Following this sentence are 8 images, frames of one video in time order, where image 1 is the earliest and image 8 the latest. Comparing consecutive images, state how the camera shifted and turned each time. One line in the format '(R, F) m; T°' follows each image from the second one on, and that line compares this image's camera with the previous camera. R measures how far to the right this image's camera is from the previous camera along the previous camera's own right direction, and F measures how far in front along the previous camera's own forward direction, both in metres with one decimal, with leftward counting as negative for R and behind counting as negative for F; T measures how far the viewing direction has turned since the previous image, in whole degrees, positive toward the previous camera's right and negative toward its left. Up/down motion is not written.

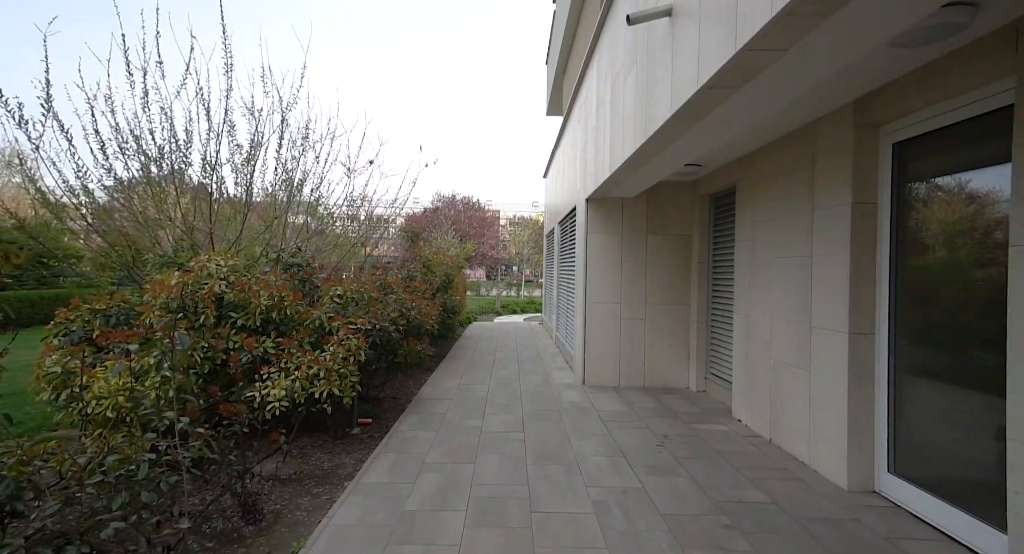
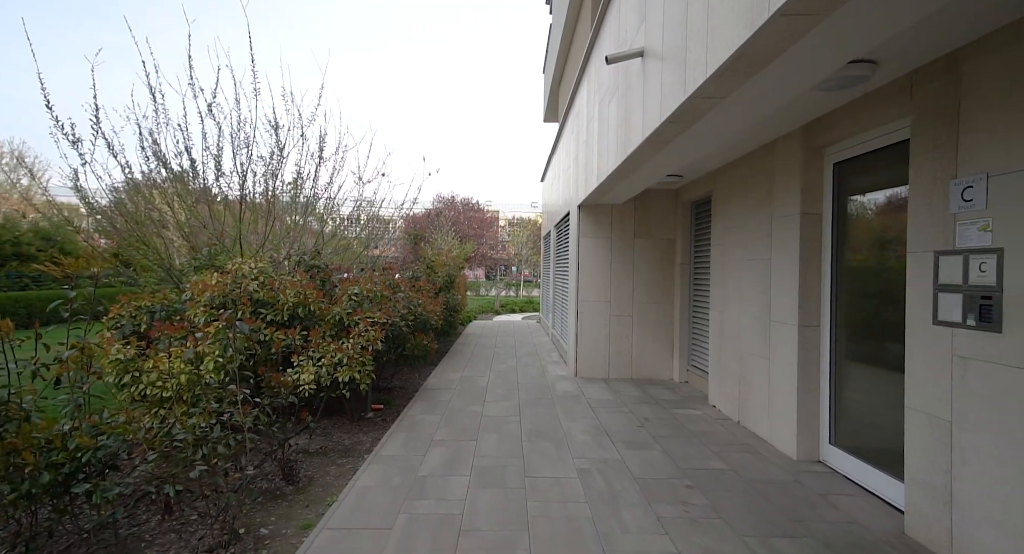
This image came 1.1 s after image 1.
(0.0, -0.5) m; 0°
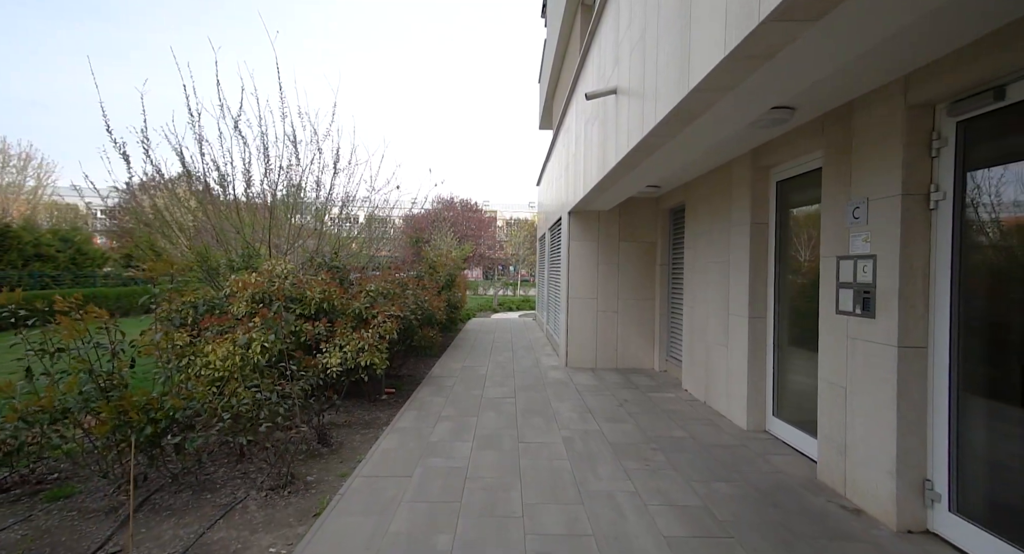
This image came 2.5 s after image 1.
(0.0, -0.7) m; 0°
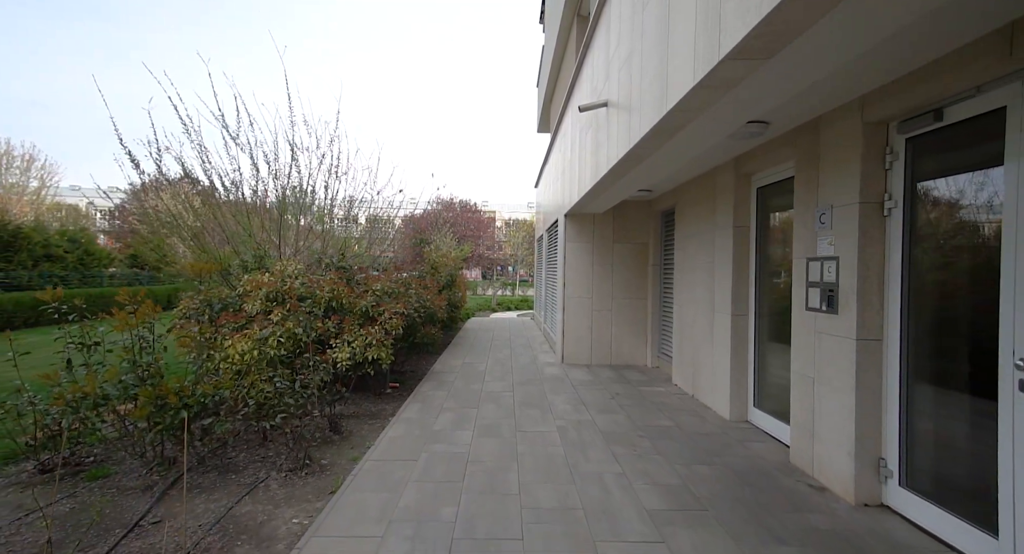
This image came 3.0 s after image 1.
(0.0, -0.3) m; 0°
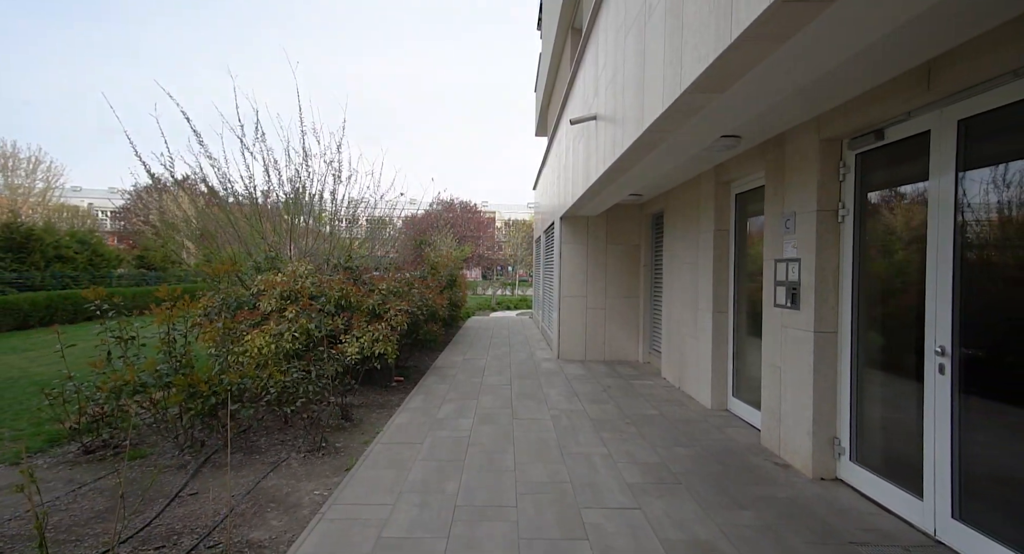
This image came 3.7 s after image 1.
(0.0, -0.4) m; 0°
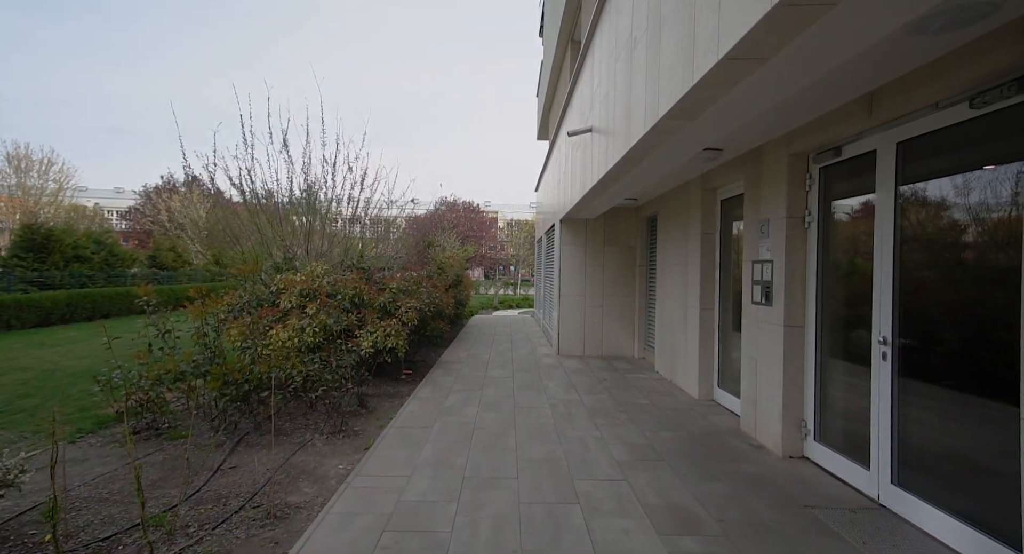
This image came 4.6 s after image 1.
(0.0, -0.4) m; 0°
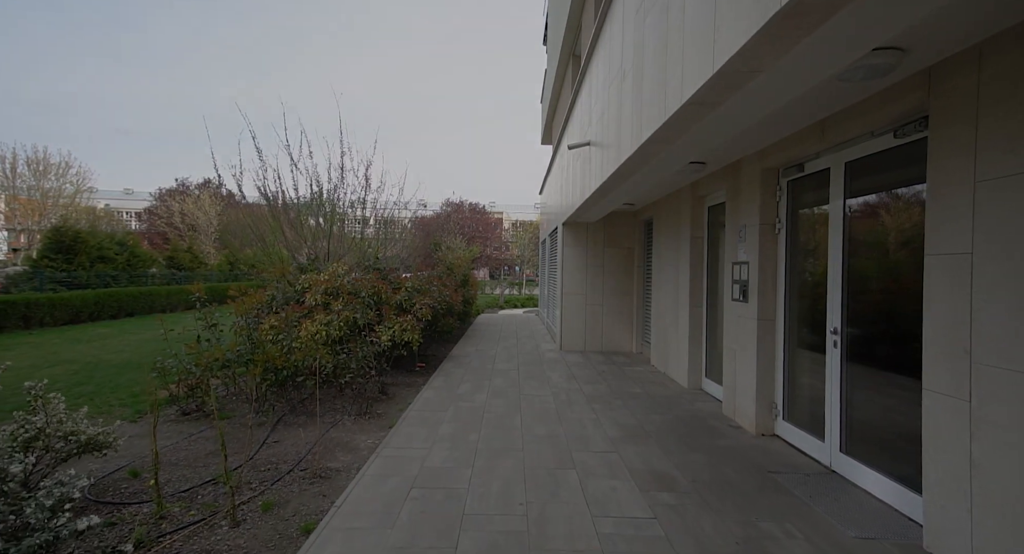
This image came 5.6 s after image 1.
(0.0, -0.5) m; -1°
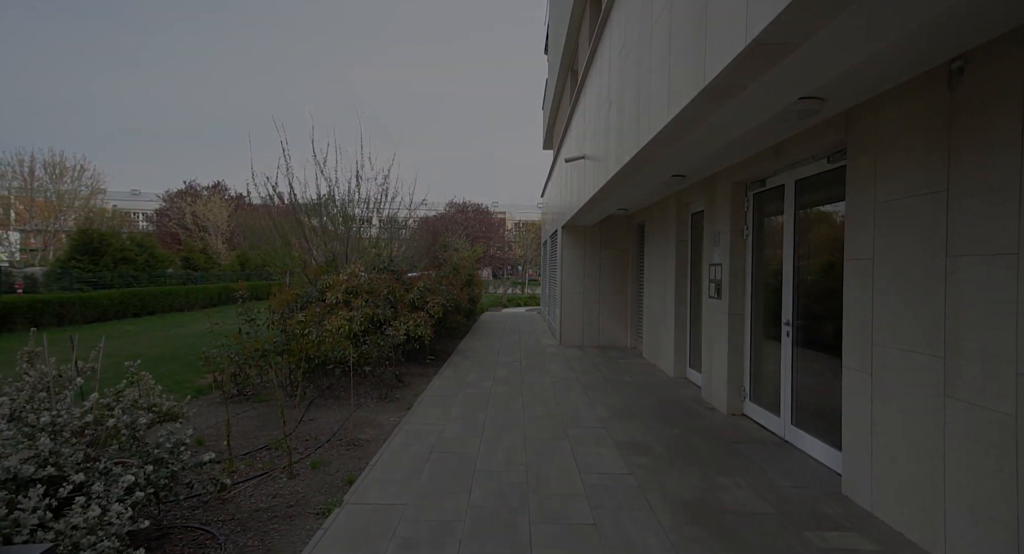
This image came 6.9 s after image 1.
(0.0, -0.6) m; 0°
